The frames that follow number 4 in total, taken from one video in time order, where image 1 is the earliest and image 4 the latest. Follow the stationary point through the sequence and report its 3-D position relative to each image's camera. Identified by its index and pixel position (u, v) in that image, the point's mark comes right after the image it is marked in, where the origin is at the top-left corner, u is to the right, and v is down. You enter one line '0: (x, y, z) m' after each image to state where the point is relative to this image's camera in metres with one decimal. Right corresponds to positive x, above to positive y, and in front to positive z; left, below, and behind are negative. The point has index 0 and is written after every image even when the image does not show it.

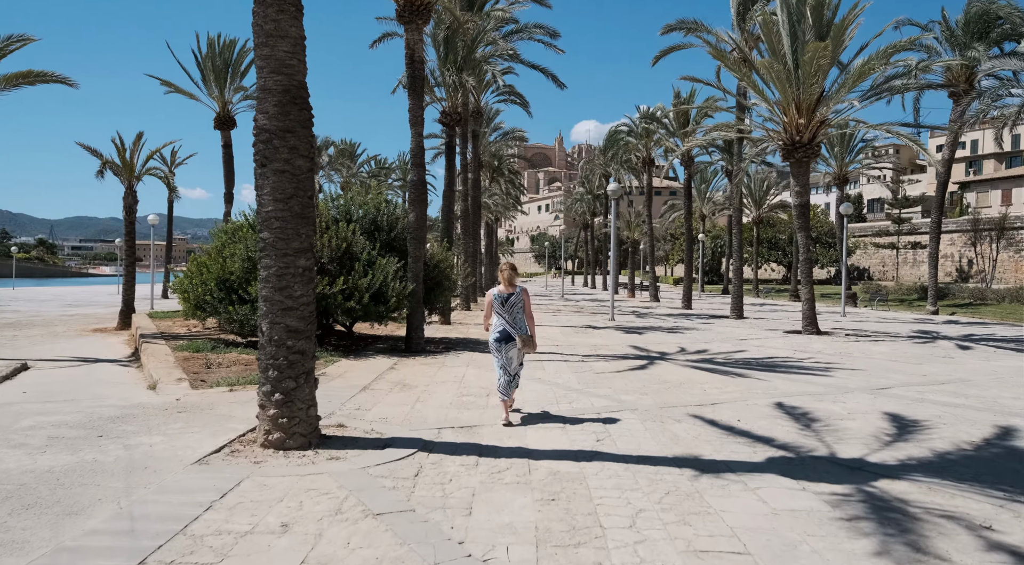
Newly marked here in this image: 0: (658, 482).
0: (+1.0, -1.4, +5.1) m
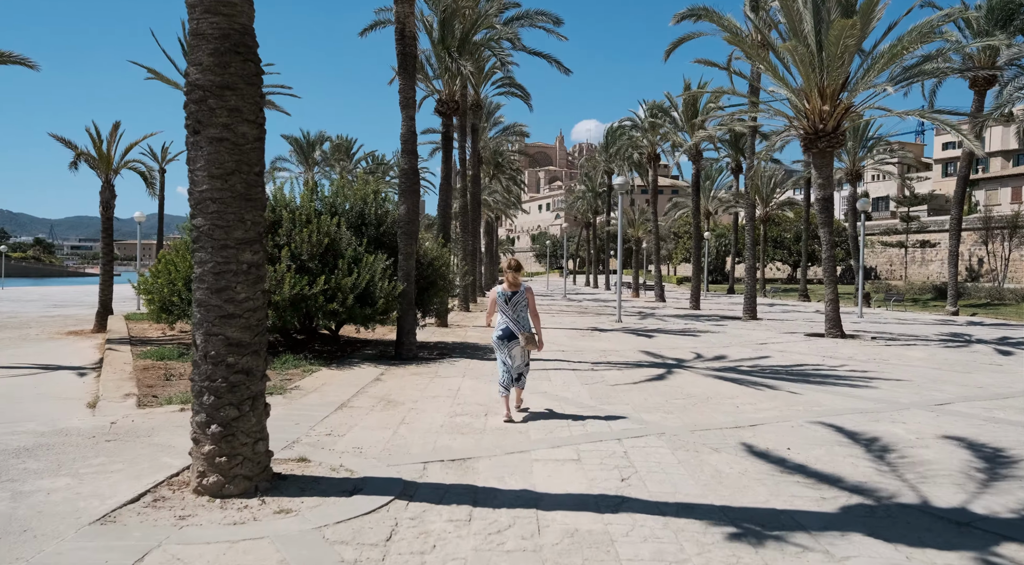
0: (+1.1, -1.4, +3.8) m
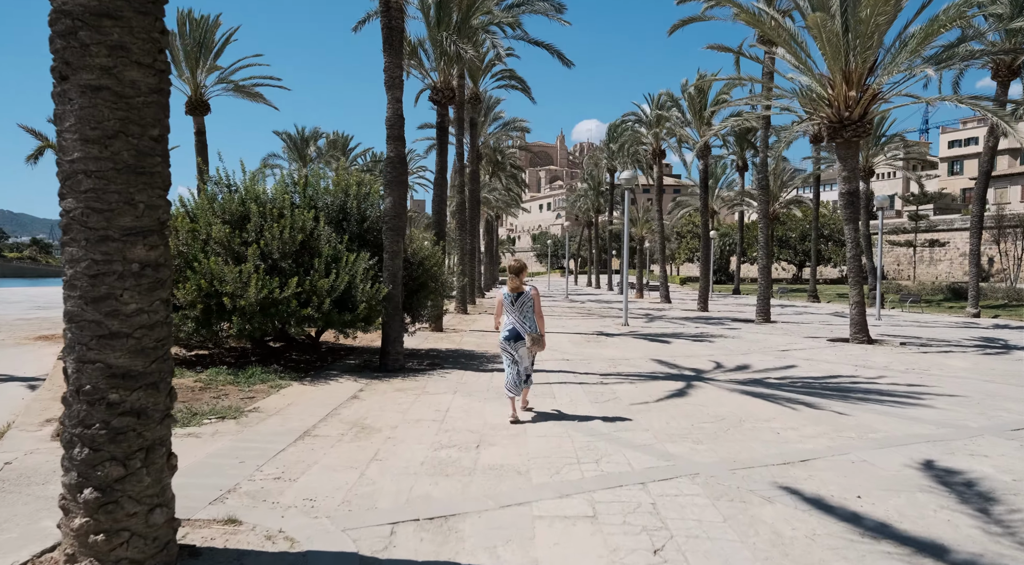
0: (+1.0, -1.5, +2.5) m
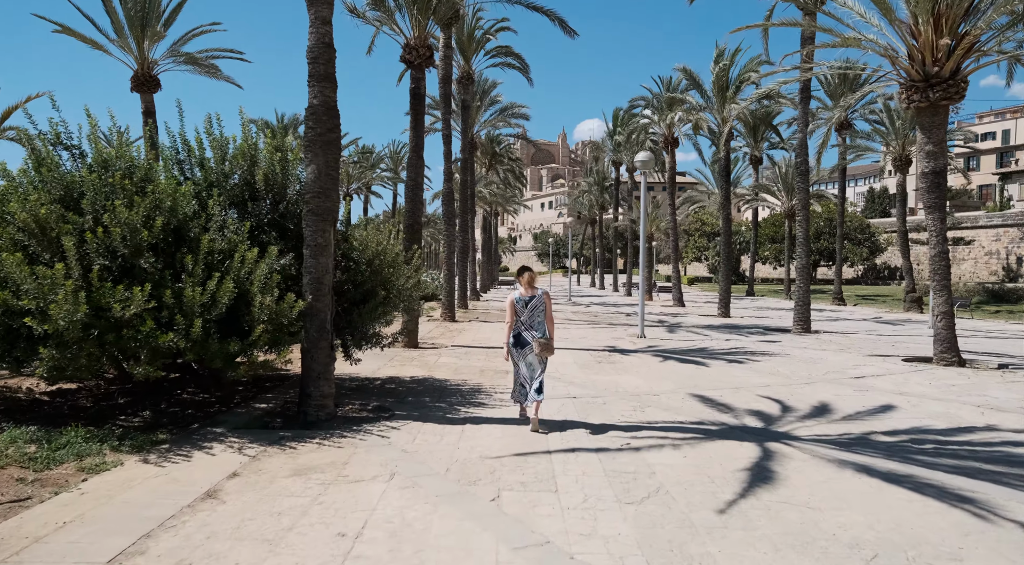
0: (+0.8, -1.5, -1.0) m
